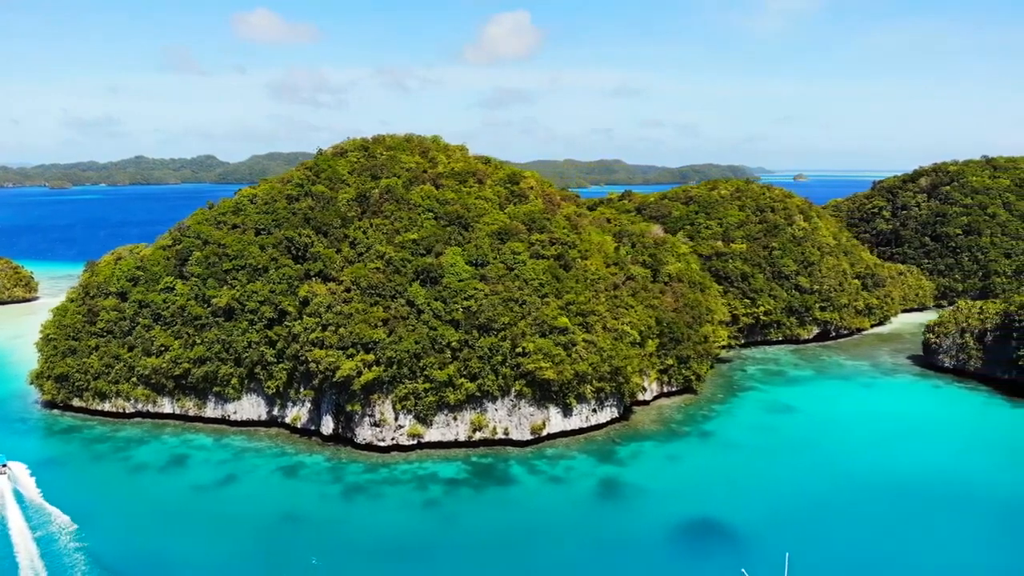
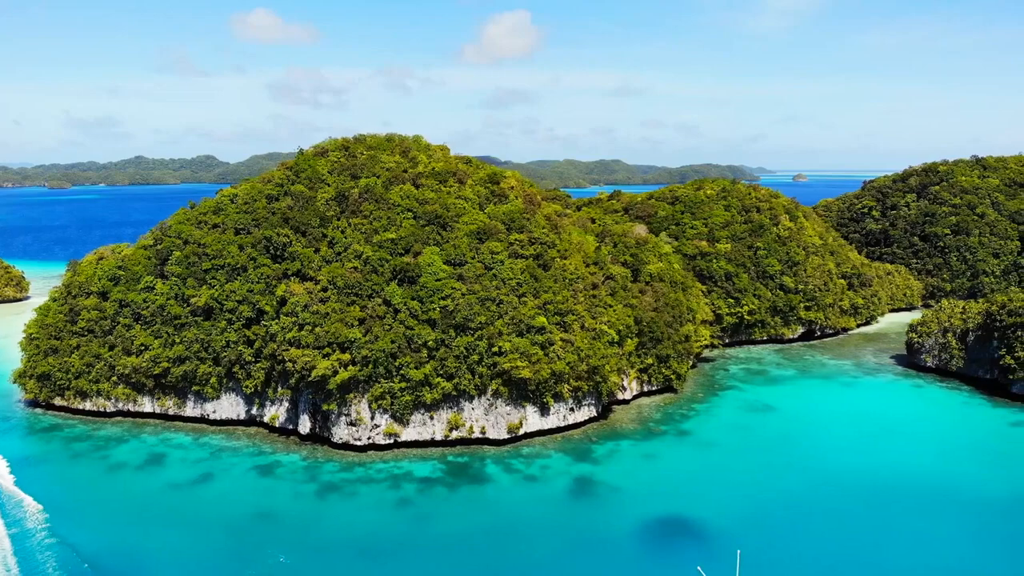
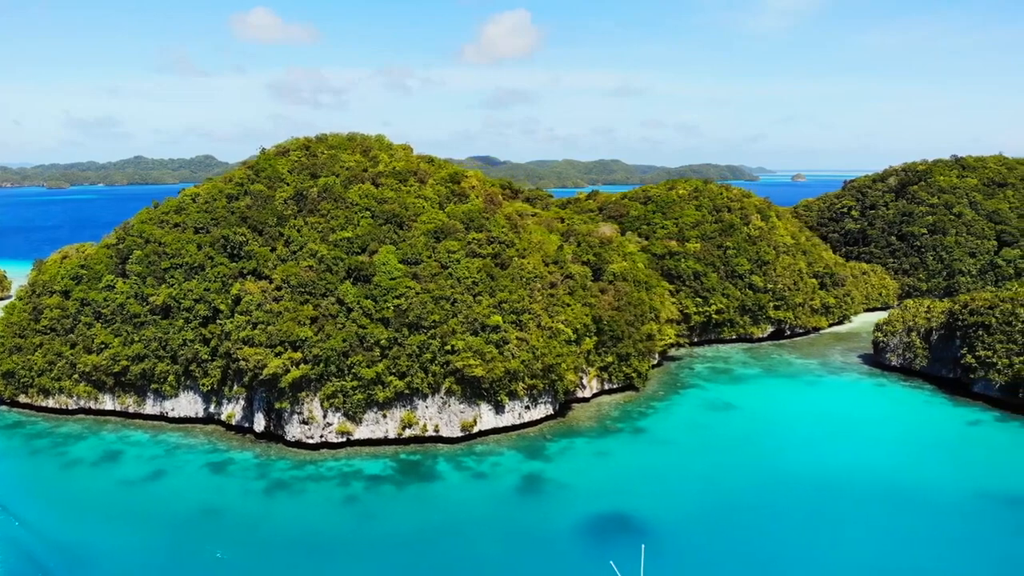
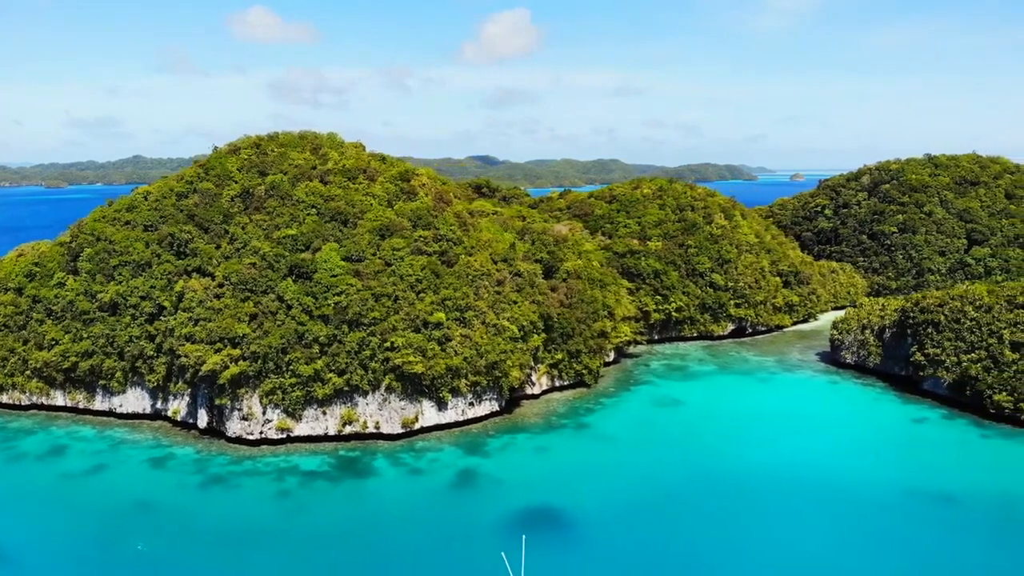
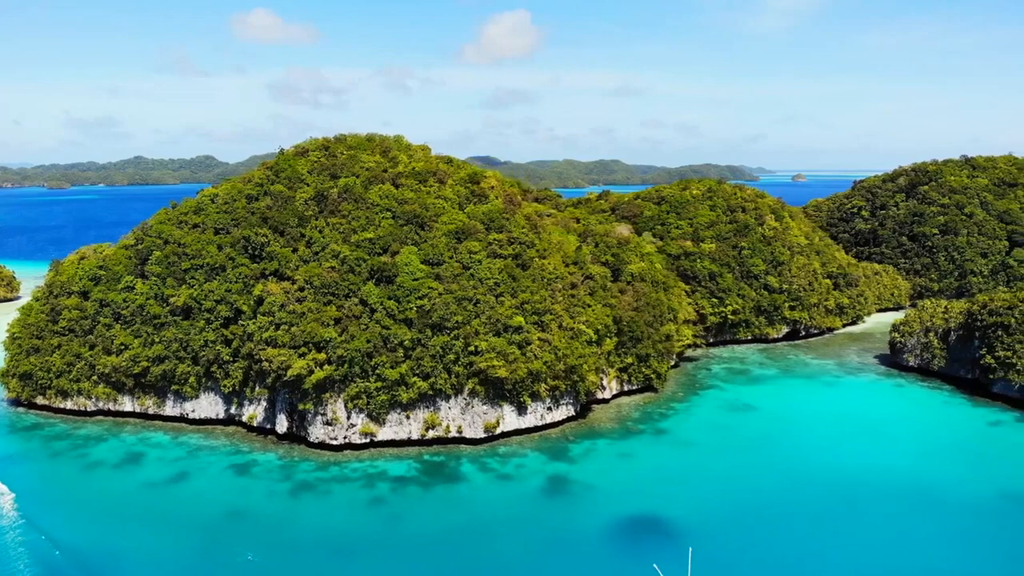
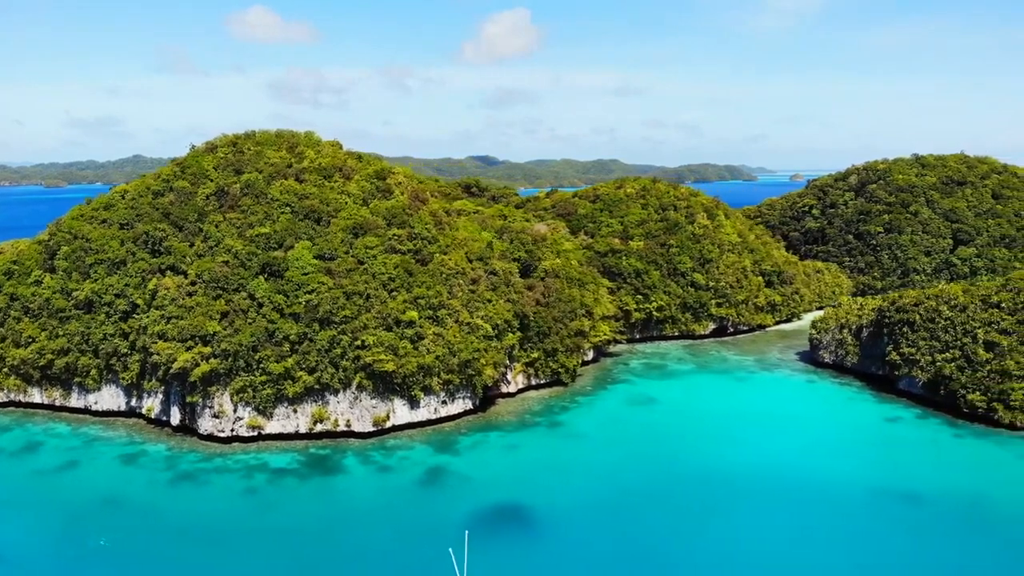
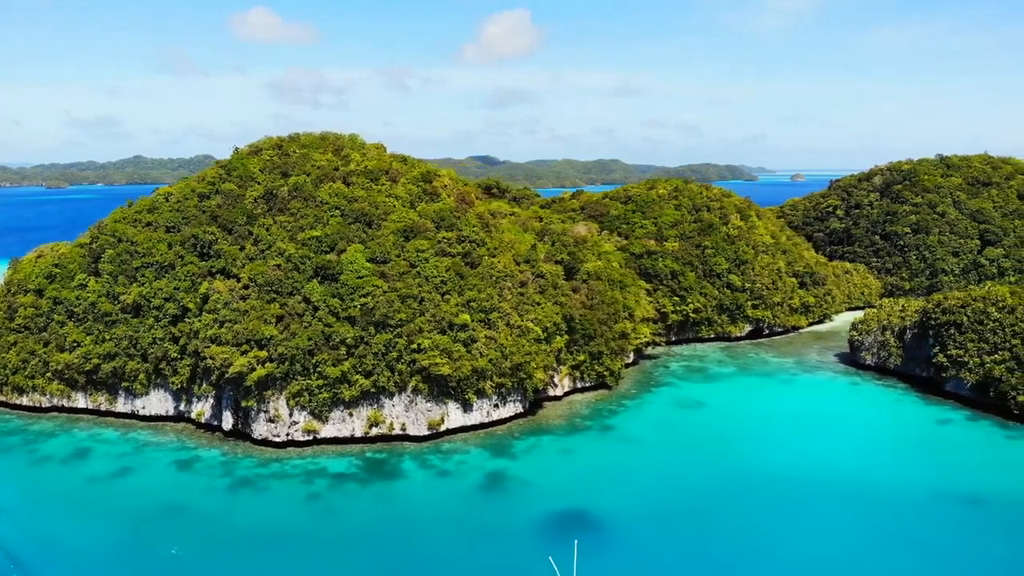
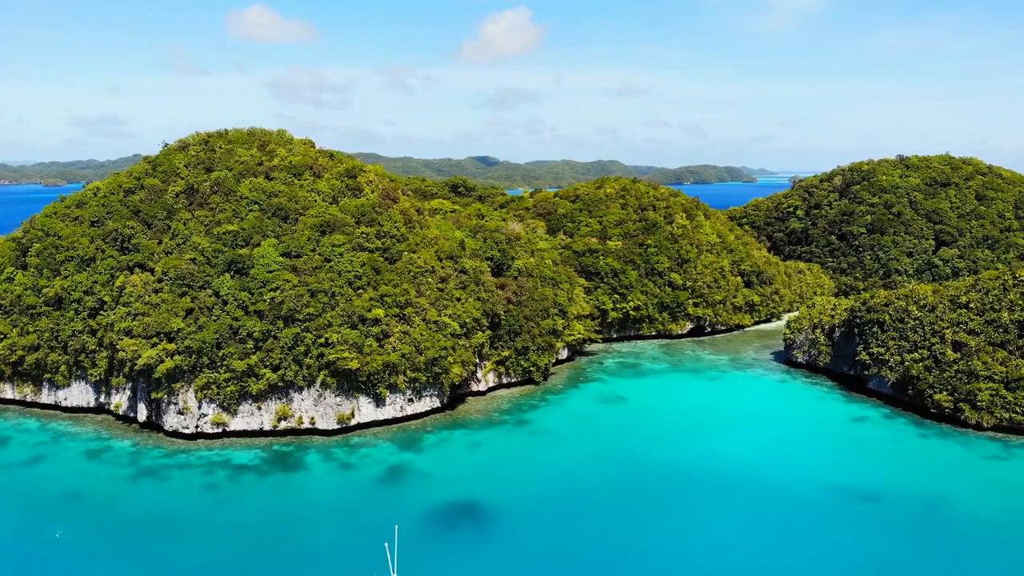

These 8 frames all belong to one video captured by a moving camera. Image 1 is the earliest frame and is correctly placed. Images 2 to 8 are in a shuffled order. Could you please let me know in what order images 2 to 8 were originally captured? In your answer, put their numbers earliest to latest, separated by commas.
2, 5, 3, 7, 4, 6, 8
